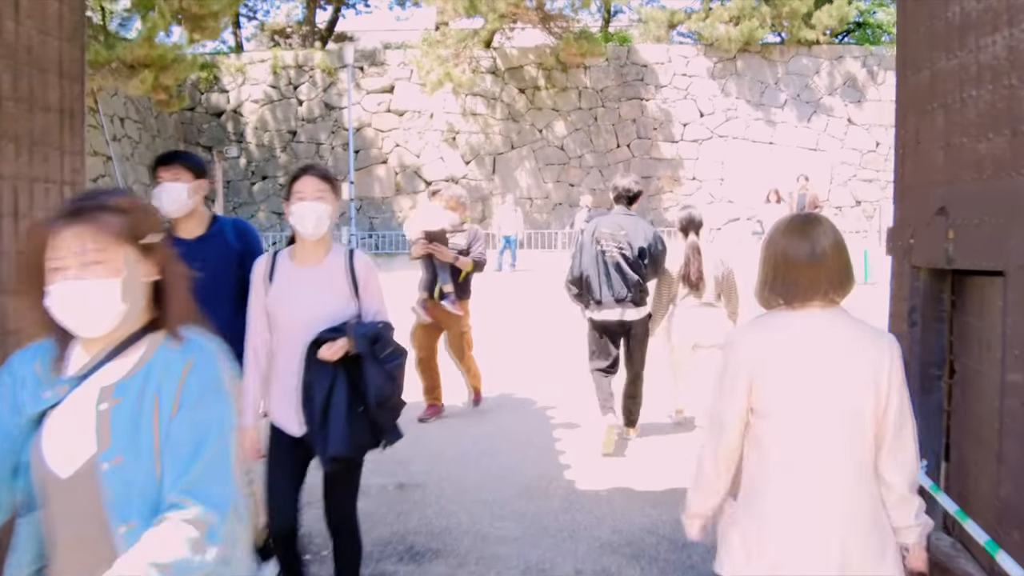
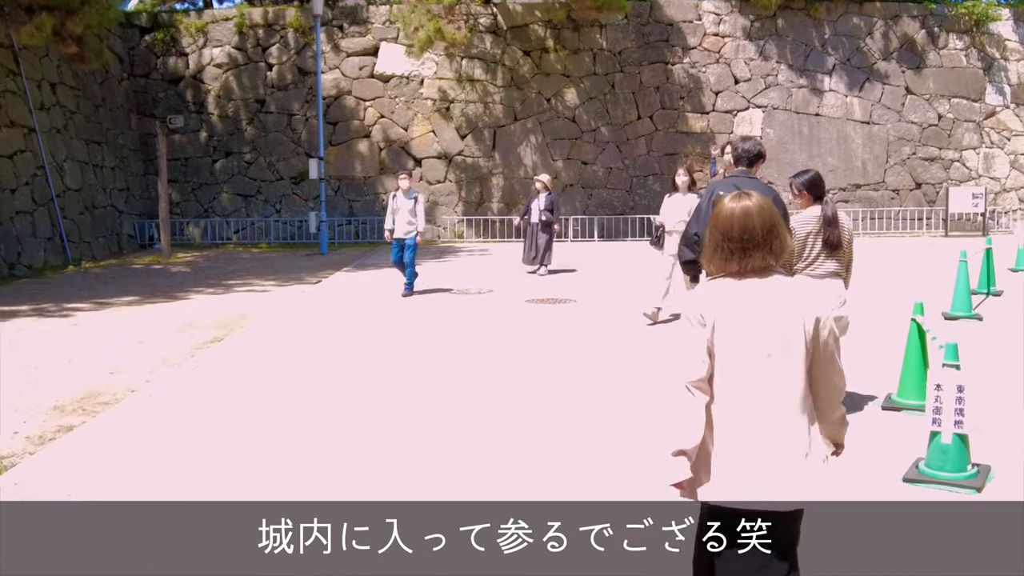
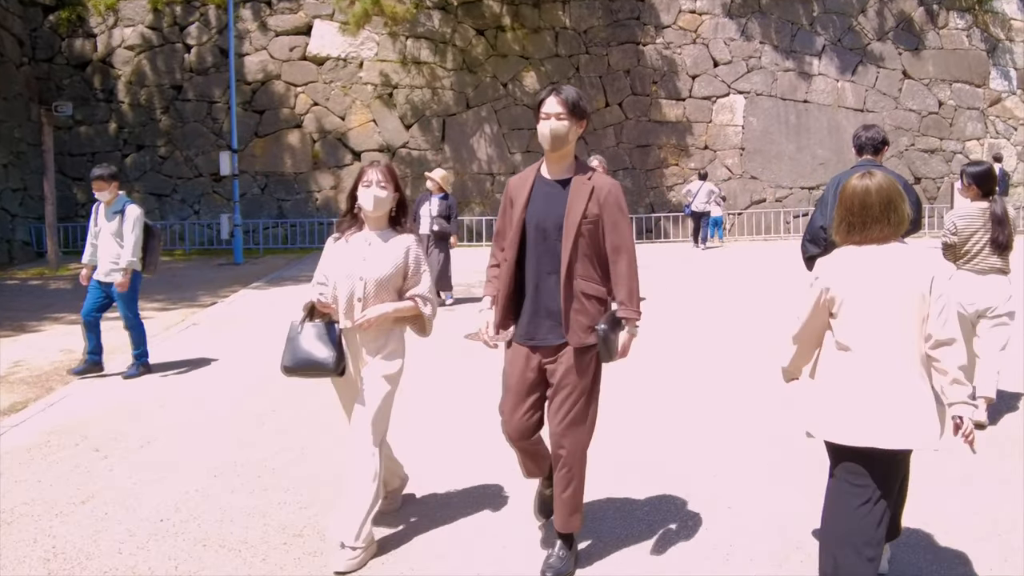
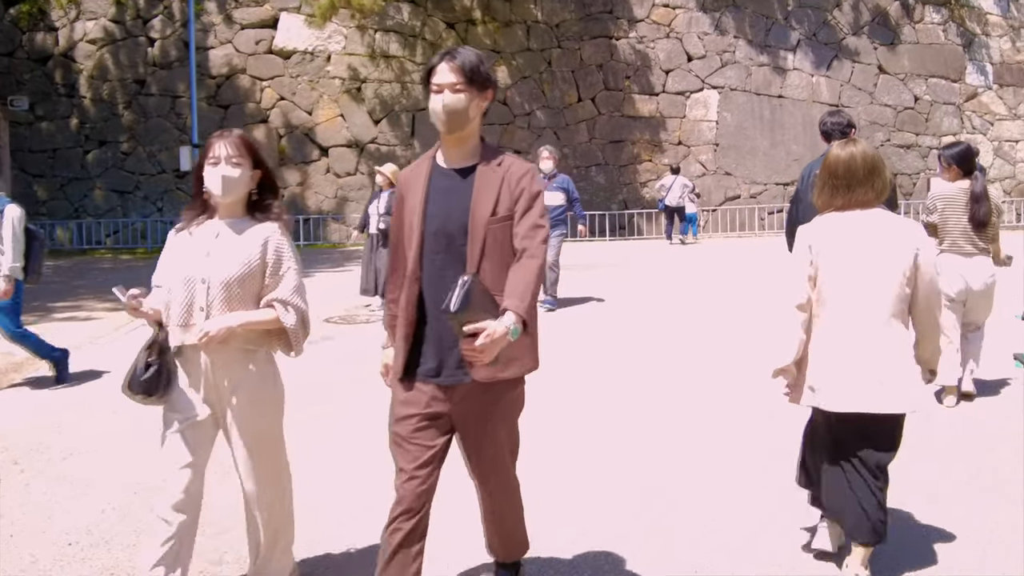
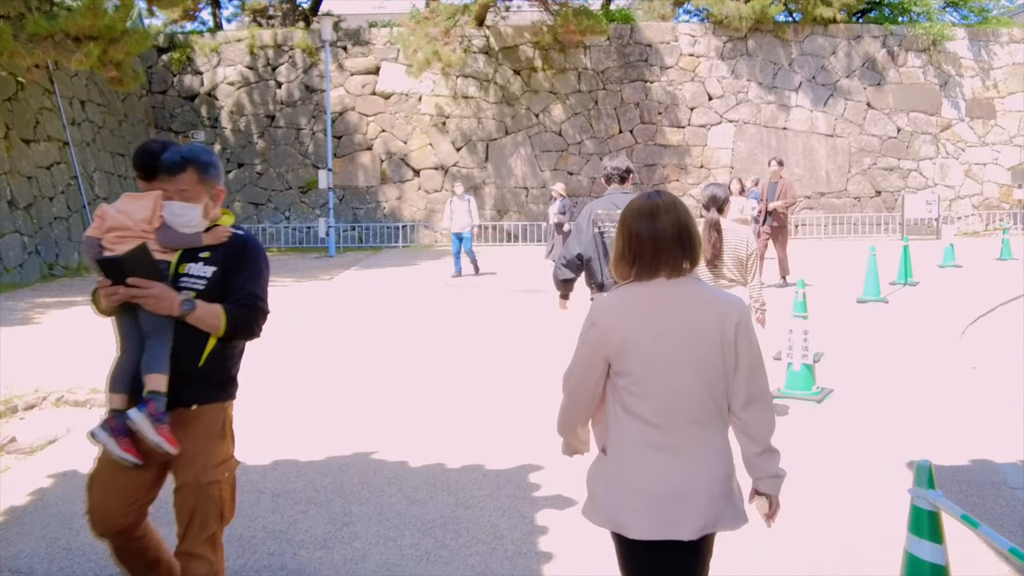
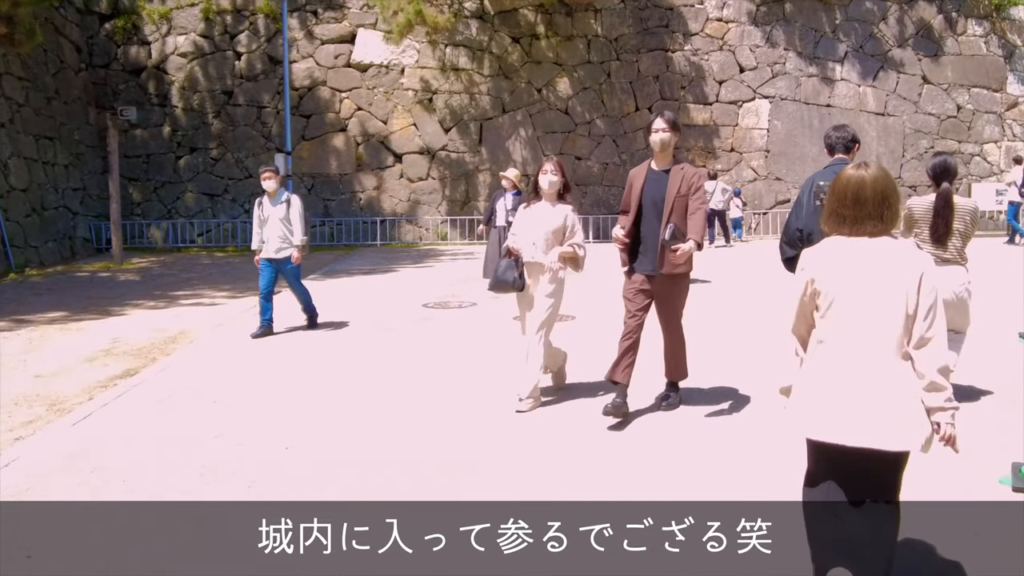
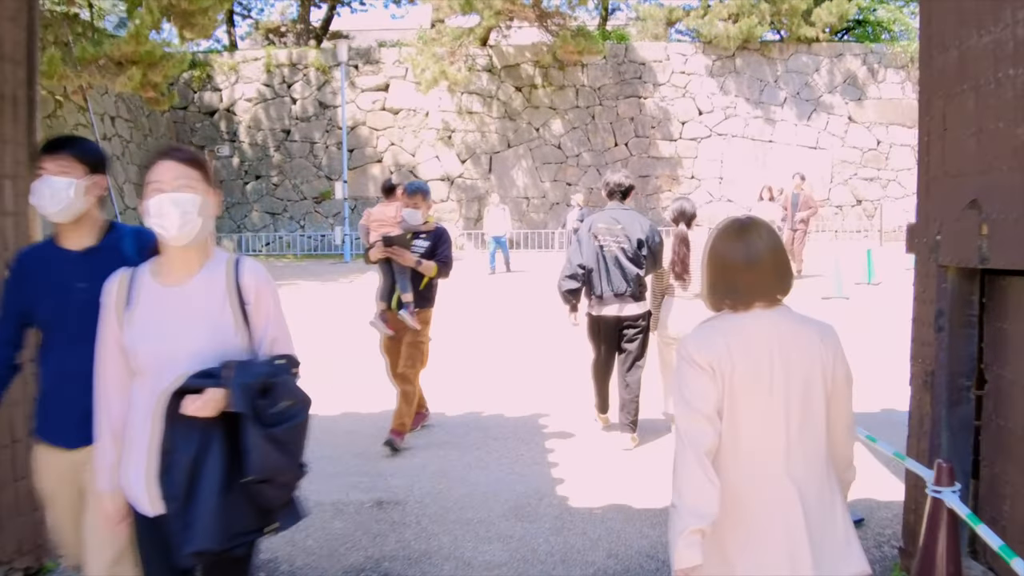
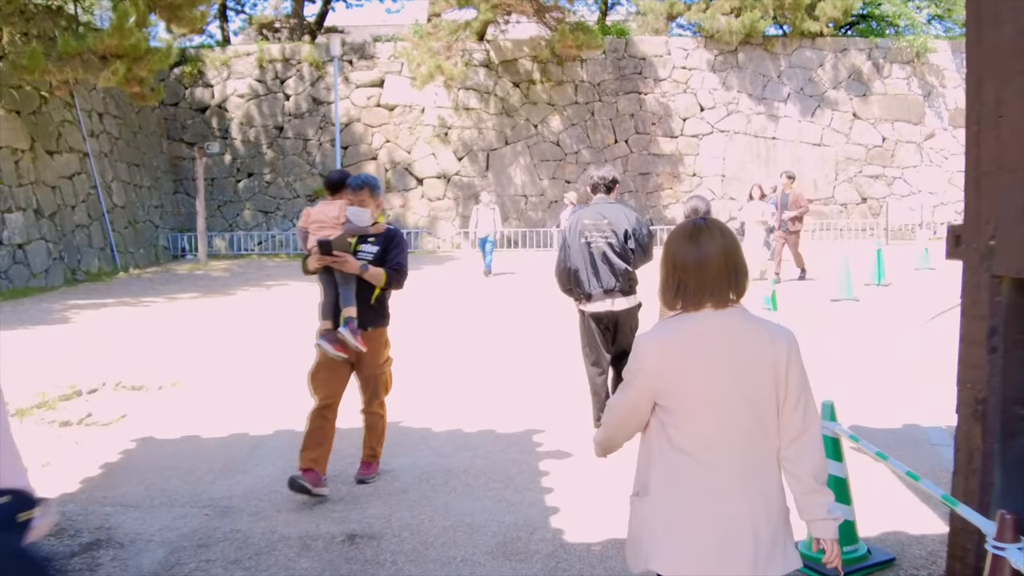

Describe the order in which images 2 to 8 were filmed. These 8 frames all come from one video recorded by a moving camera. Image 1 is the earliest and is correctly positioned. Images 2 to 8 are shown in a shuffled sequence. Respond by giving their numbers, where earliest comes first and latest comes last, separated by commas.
7, 8, 5, 2, 6, 3, 4
